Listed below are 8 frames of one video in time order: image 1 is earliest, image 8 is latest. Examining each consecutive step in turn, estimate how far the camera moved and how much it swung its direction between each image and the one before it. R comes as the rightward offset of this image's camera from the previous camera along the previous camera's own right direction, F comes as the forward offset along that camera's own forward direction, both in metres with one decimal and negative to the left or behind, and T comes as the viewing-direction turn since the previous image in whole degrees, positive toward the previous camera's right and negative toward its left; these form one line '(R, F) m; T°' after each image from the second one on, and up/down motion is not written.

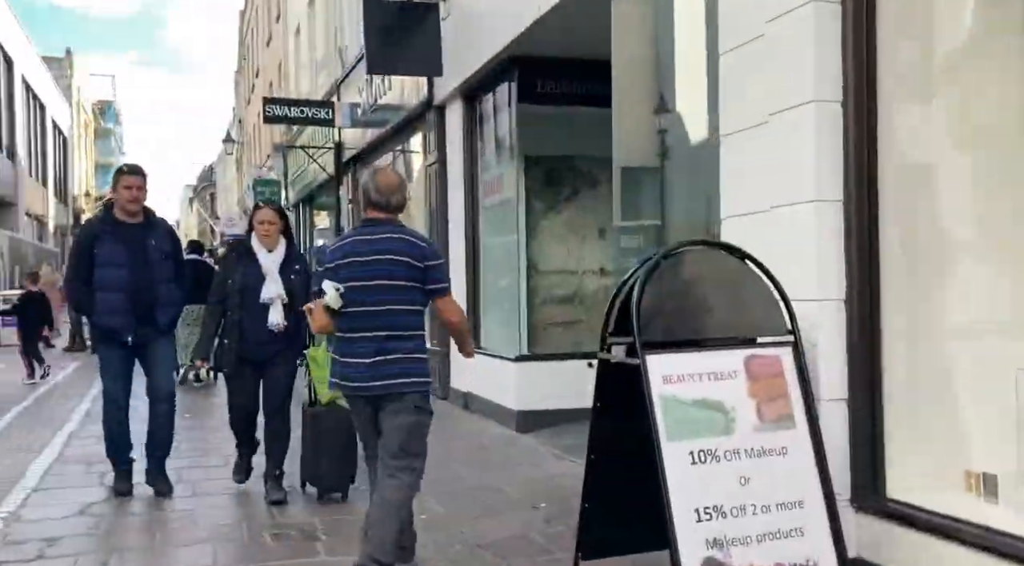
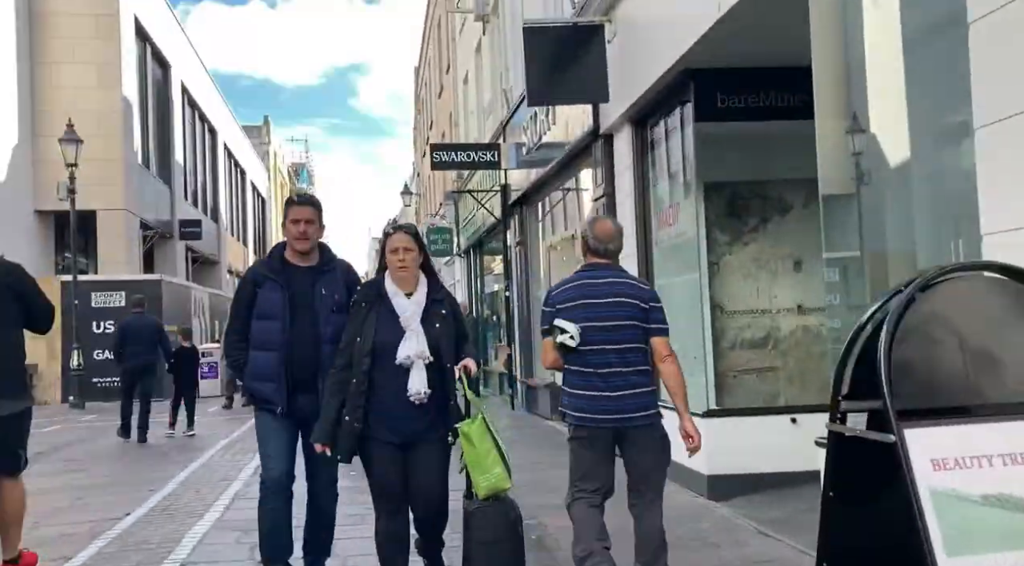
(0.0, +0.8) m; -10°
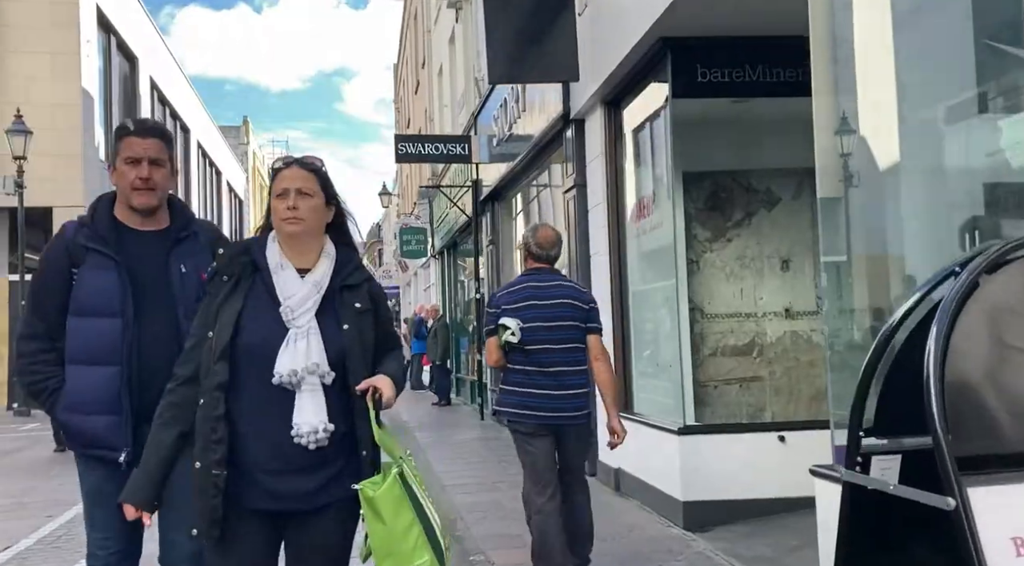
(+0.2, +0.8) m; +1°
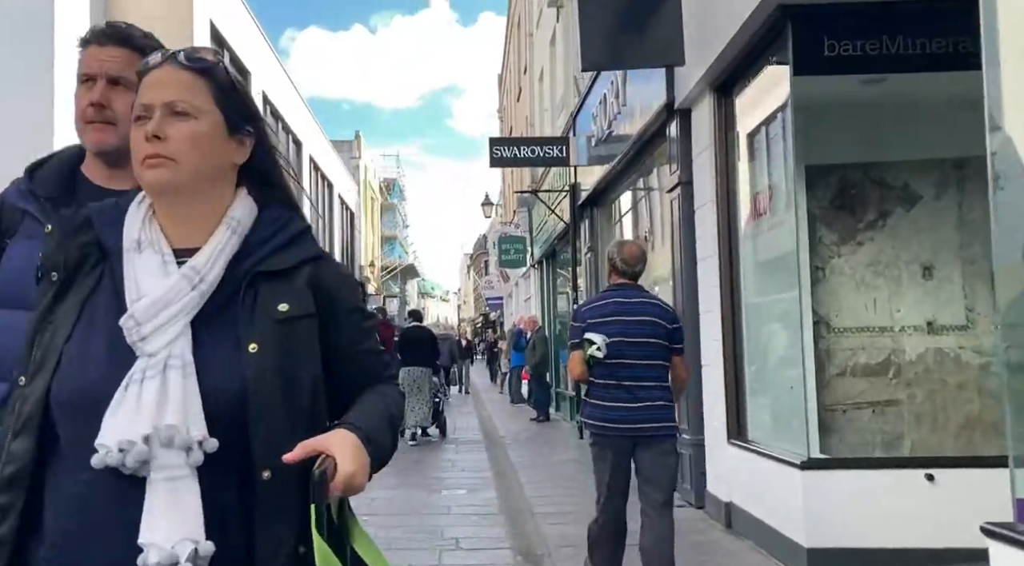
(+0.1, +0.7) m; -6°
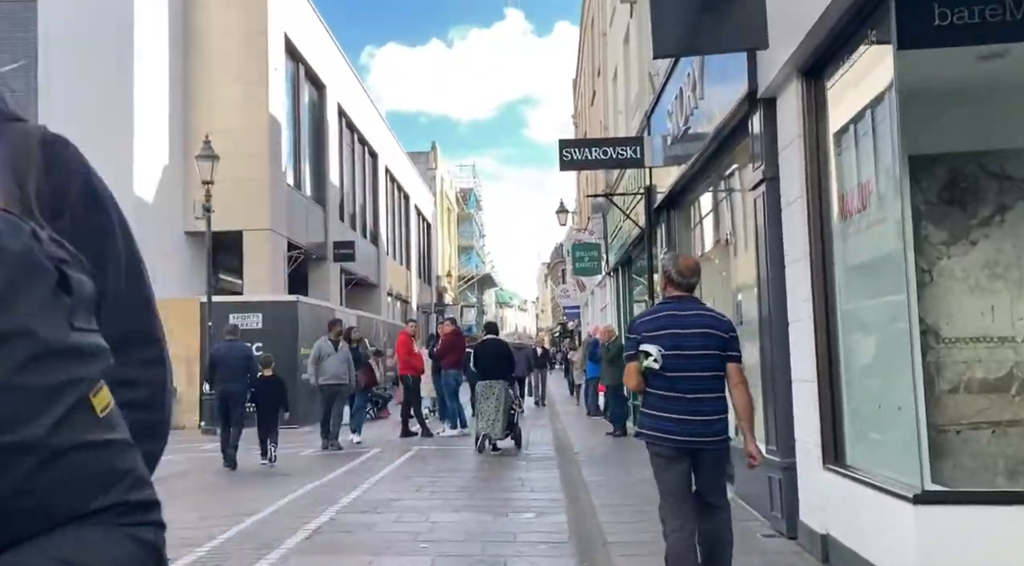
(+0.1, +0.5) m; -5°
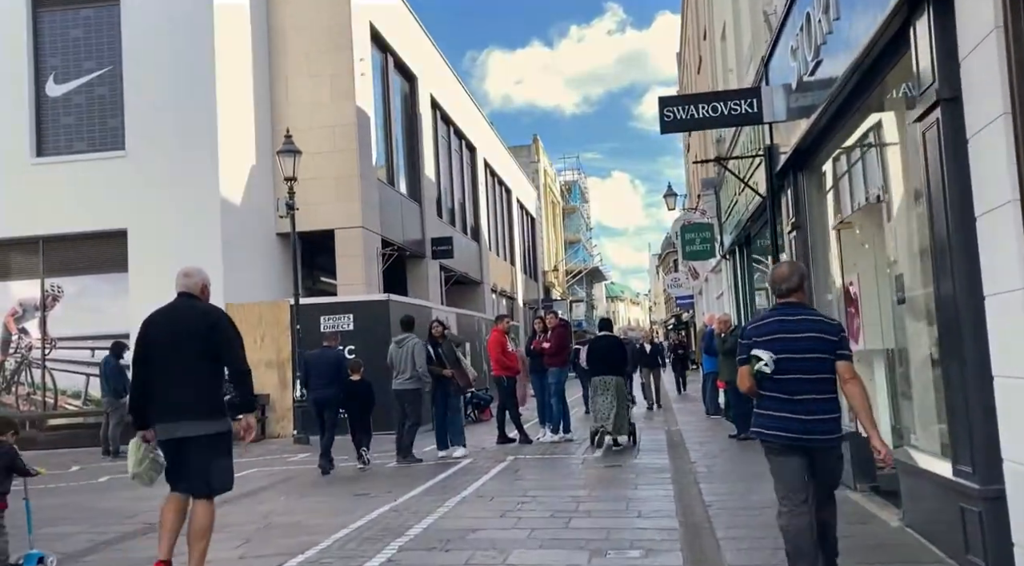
(+0.1, +1.5) m; -6°
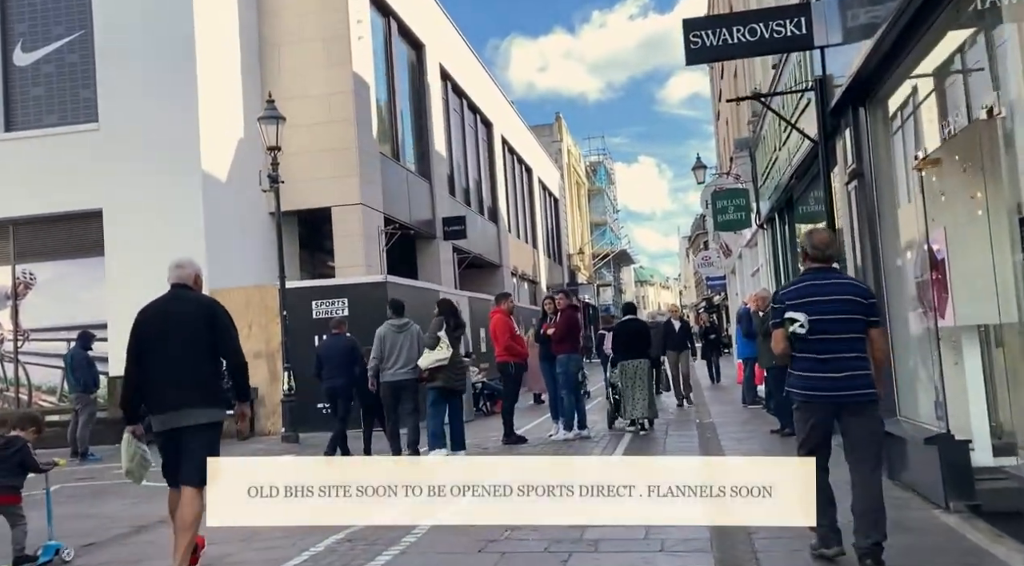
(+0.3, +1.8) m; -2°
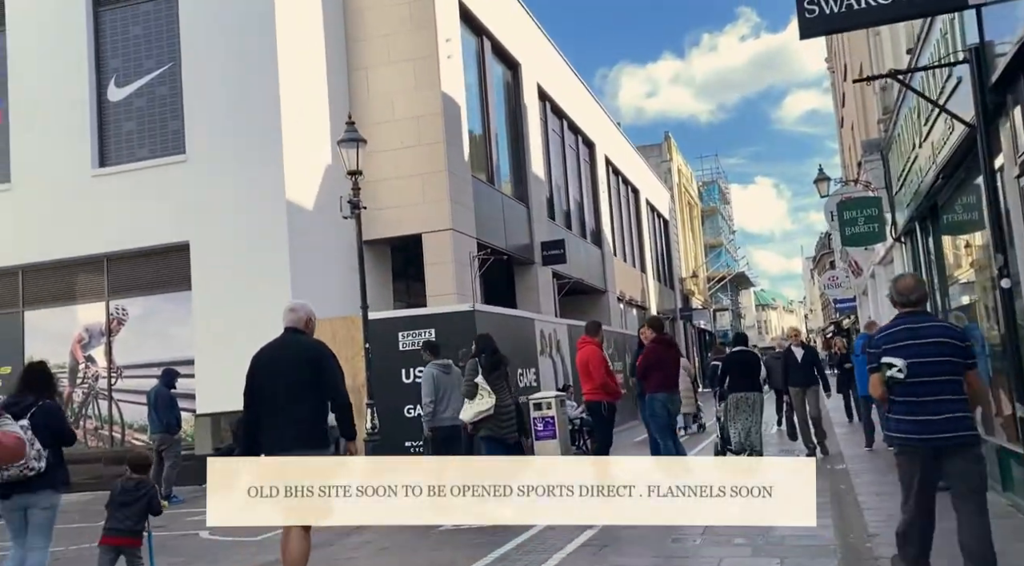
(+0.2, +1.3) m; -7°
